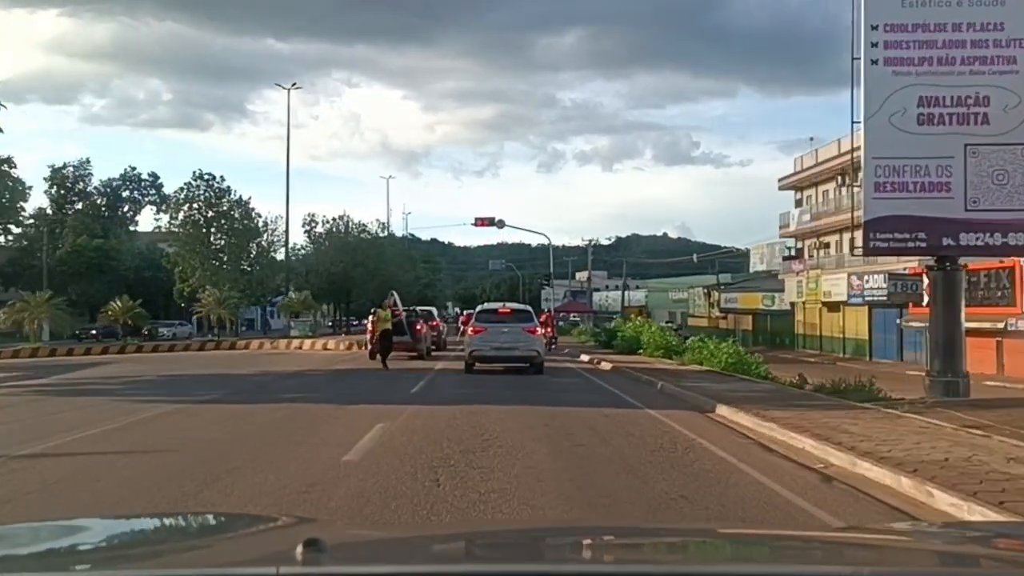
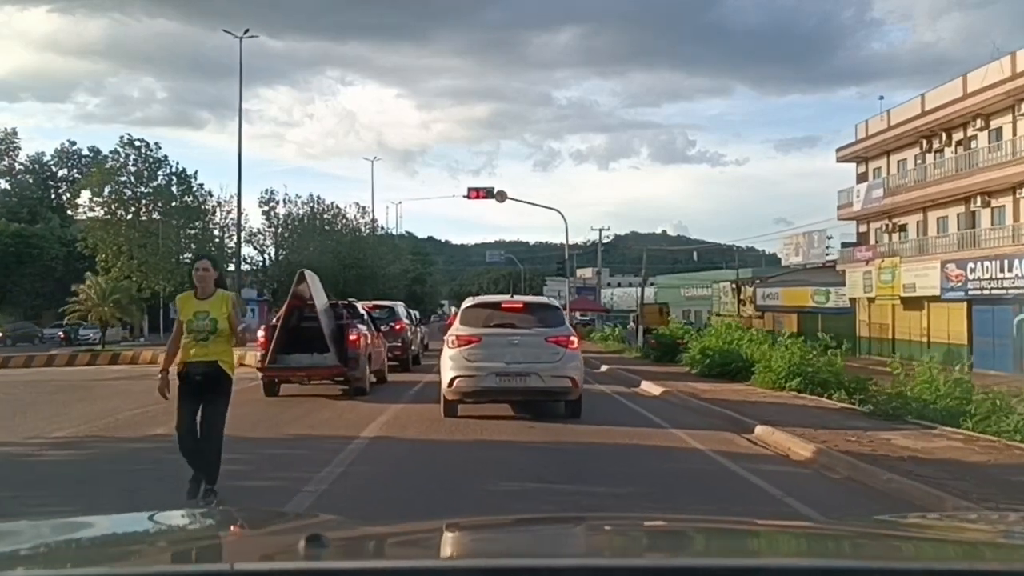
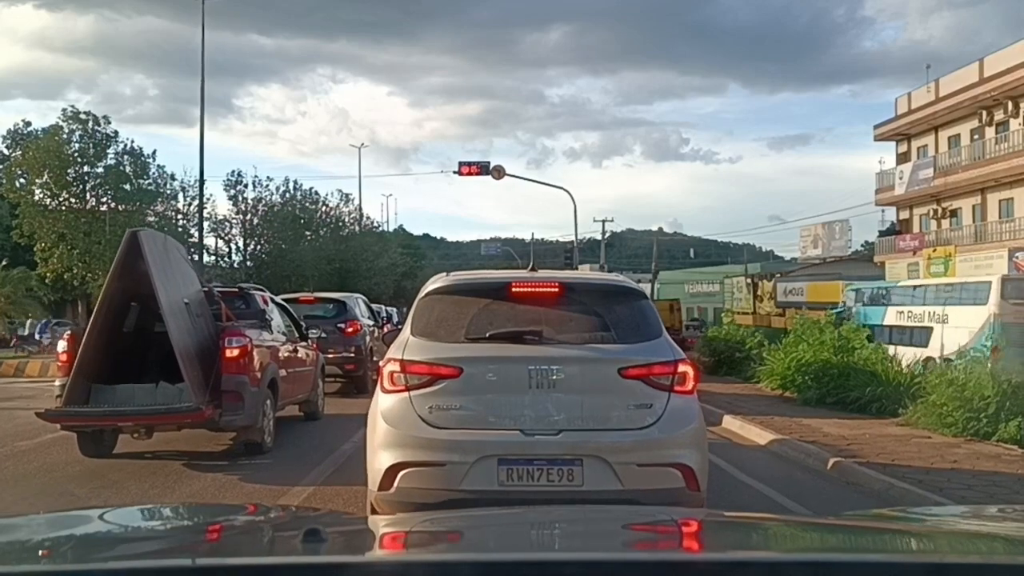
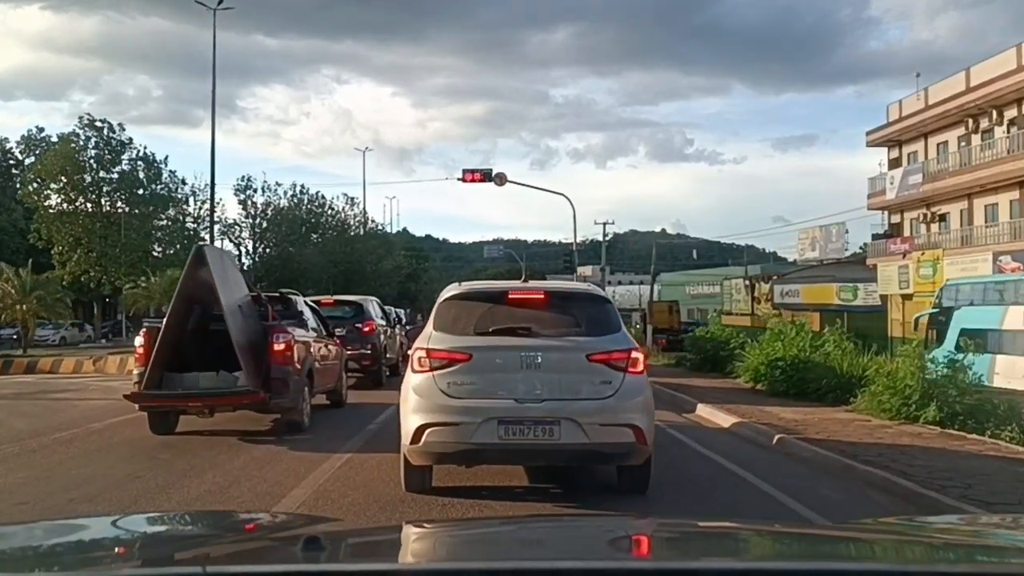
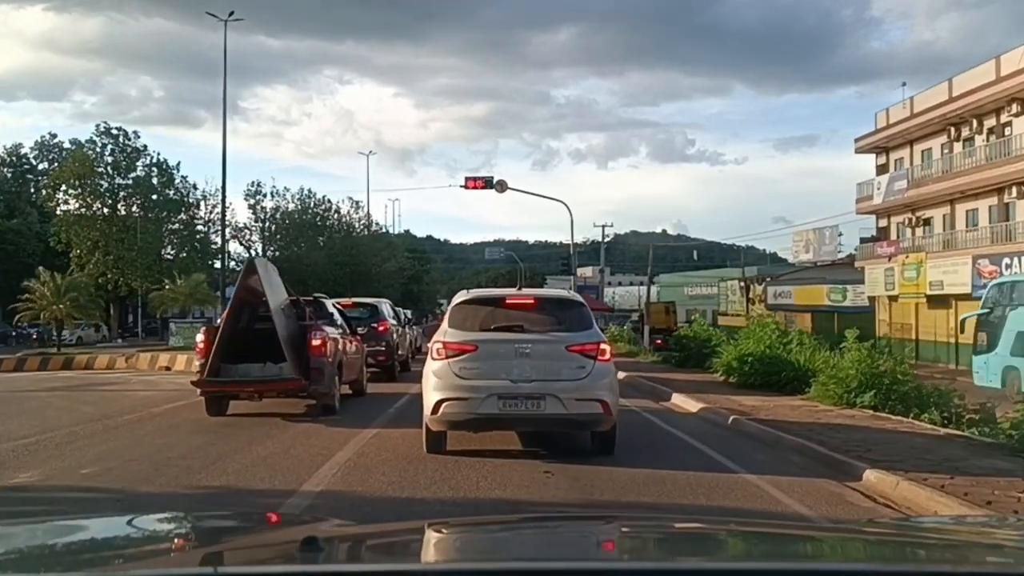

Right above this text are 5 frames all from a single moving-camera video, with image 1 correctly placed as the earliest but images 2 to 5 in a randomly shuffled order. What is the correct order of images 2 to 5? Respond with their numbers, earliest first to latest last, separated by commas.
2, 5, 4, 3
